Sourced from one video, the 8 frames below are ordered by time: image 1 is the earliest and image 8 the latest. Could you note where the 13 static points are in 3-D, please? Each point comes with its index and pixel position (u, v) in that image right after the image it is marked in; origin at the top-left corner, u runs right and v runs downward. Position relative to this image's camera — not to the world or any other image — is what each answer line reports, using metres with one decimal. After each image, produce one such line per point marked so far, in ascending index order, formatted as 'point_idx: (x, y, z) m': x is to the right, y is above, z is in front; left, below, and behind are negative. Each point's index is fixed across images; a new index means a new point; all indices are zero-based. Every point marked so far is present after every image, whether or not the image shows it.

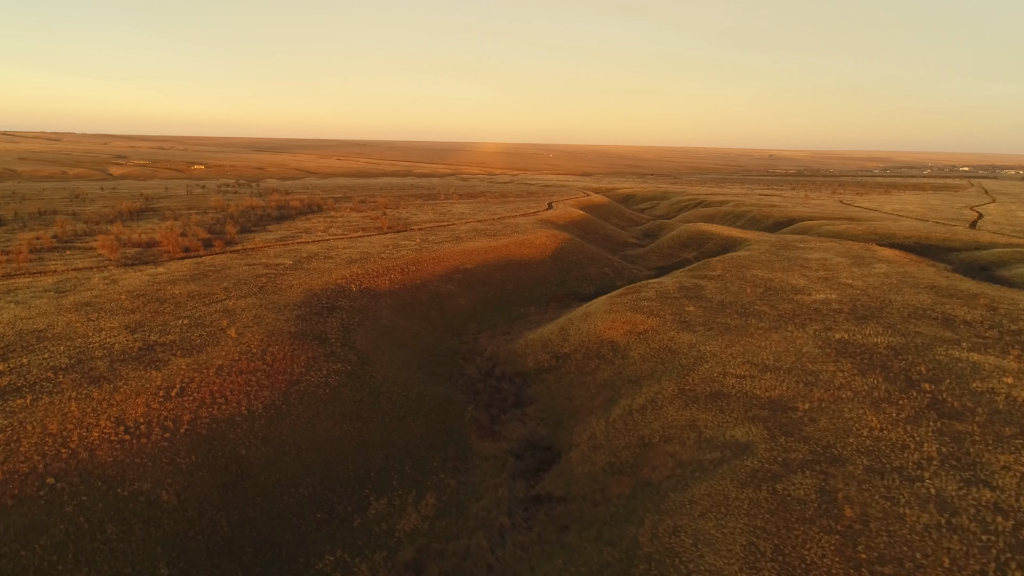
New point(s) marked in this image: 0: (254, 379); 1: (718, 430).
0: (-7.2, -2.6, +20.0) m
1: (+5.0, -3.4, +17.2) m
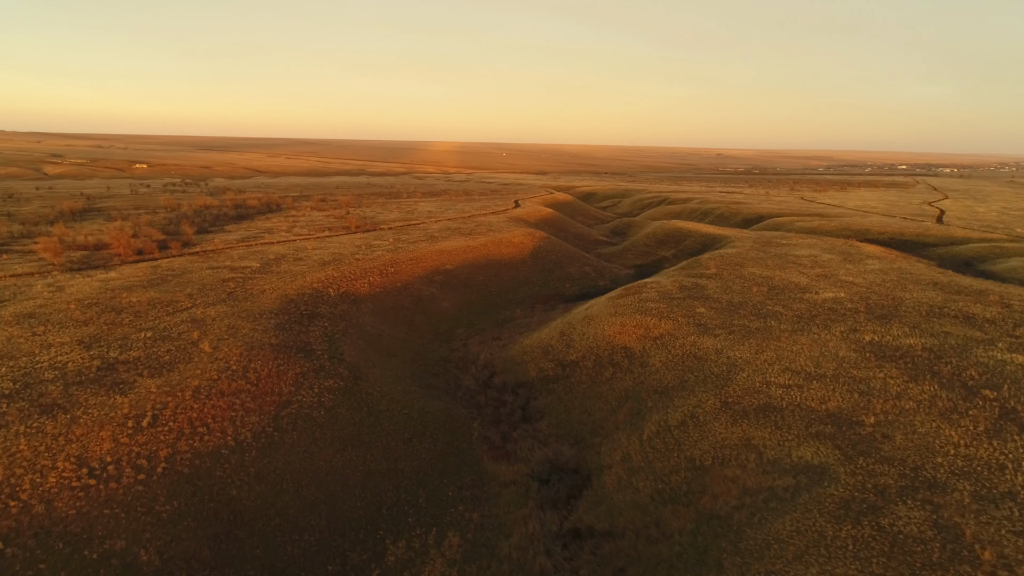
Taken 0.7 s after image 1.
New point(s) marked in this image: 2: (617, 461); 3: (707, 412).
0: (-6.6, -2.7, +17.2) m
1: (+5.8, -3.5, +15.2) m
2: (+2.6, -4.3, +17.8) m
3: (+4.8, -3.1, +17.8) m
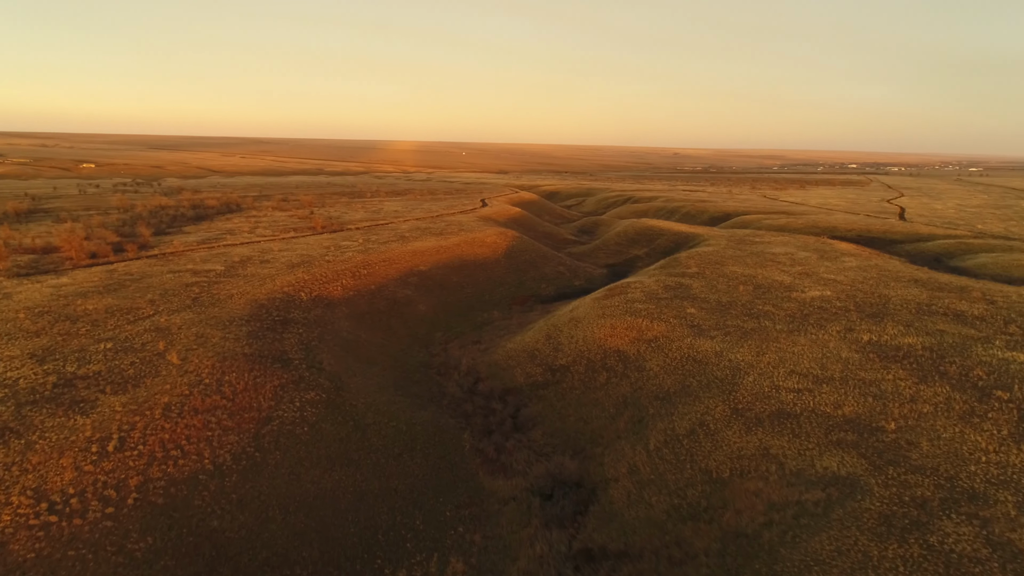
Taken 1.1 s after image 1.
0: (-6.6, -2.9, +15.7) m
1: (+5.9, -3.5, +14.4) m
2: (+2.6, -4.4, +16.8) m
3: (+4.8, -3.1, +16.9) m
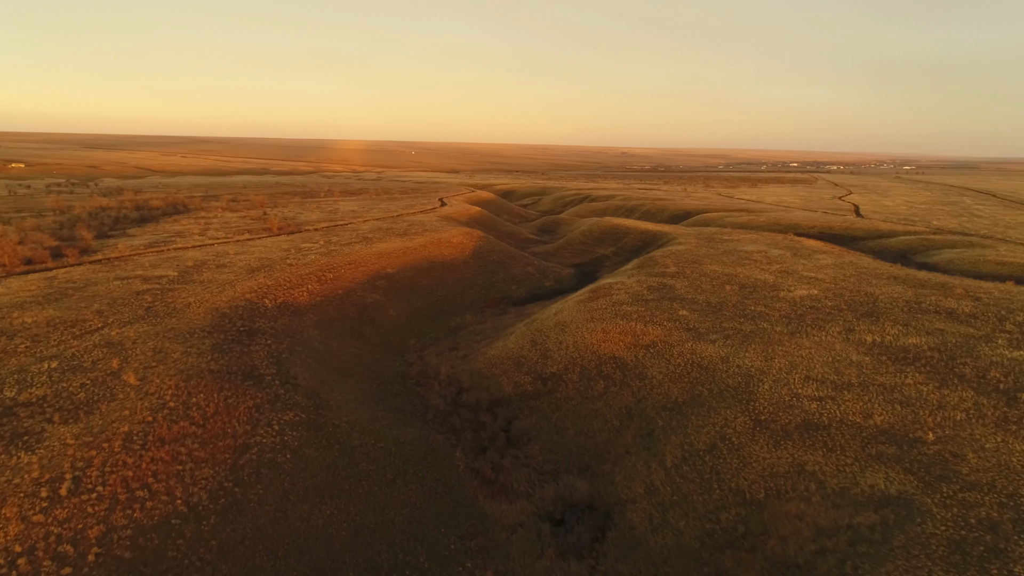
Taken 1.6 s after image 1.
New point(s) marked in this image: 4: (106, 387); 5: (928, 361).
0: (-6.3, -3.1, +13.7) m
1: (+6.2, -3.5, +13.3) m
2: (+2.8, -4.5, +15.5) m
3: (+5.0, -3.2, +15.7) m
4: (-9.2, -2.2, +16.2) m
5: (+11.3, -2.0, +19.4) m
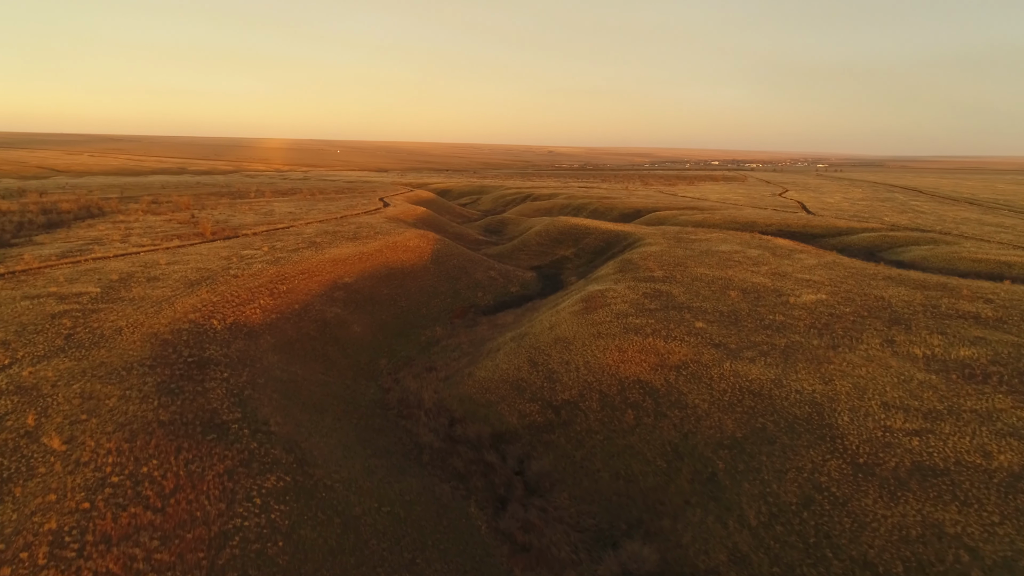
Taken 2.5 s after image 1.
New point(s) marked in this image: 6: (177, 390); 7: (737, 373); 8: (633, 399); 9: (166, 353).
0: (-5.2, -3.7, +9.8) m
1: (+7.4, -3.8, +10.7) m
2: (+3.8, -4.8, +12.5) m
3: (+5.9, -3.5, +12.9) m
4: (-8.3, -2.8, +12.0) m
5: (+11.8, -2.2, +17.3) m
6: (-7.7, -2.3, +16.4) m
7: (+5.7, -2.2, +18.2) m
8: (+3.2, -2.9, +18.7) m
9: (-9.3, -1.7, +19.1) m
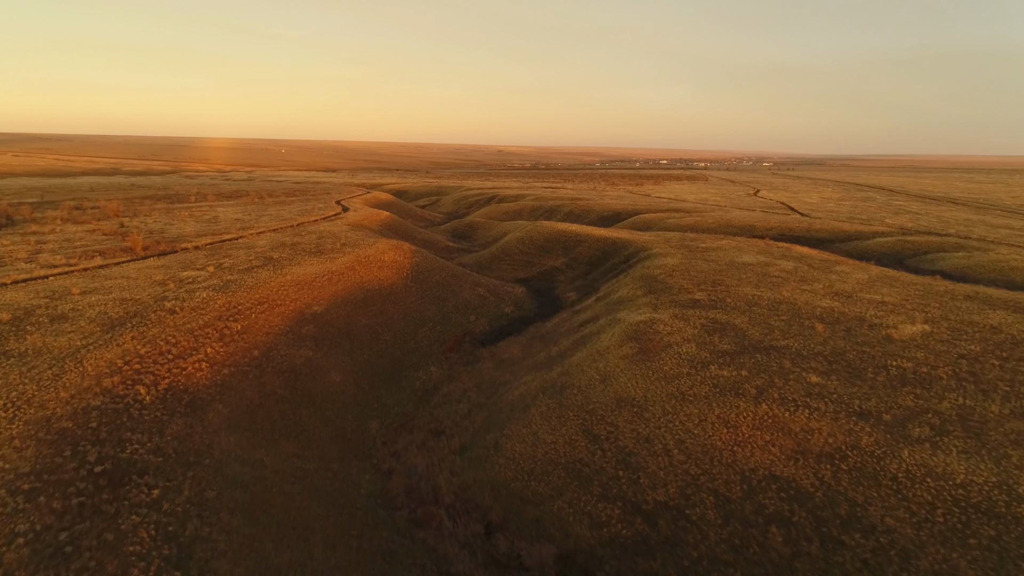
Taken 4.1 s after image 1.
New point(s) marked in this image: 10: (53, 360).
0: (-3.0, -4.8, +3.3) m
1: (+9.4, -4.8, +5.1) m
2: (+5.7, -5.9, +6.6) m
3: (+7.8, -4.5, +7.2) m
4: (-6.3, -4.0, +5.3) m
5: (+13.4, -3.1, +11.9) m
6: (-6.1, -3.5, +9.7) m
7: (+7.2, -3.1, +12.4) m
8: (+4.6, -3.9, +12.8) m
9: (-7.8, -2.9, +12.3) m
10: (-11.3, -1.8, +17.6) m
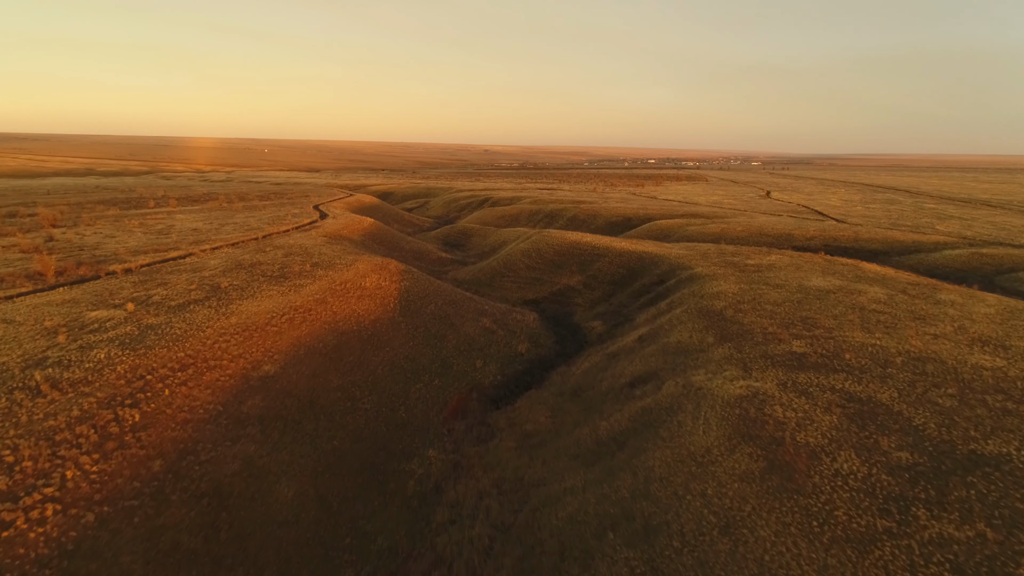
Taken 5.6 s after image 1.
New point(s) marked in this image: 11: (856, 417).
0: (-1.7, -6.2, -4.4) m
1: (+10.7, -6.1, -2.4) m
2: (+6.9, -7.2, -0.9) m
3: (+9.0, -5.8, -0.3) m
4: (-5.1, -5.4, -2.5) m
5: (+14.5, -4.4, +4.6) m
6: (-4.9, -4.9, +1.9) m
7: (+8.3, -4.5, +4.9) m
8: (+5.7, -5.2, +5.2) m
9: (-6.7, -4.4, +4.5) m
10: (-10.3, -3.2, +9.7) m
11: (+7.1, -2.6, +14.7) m
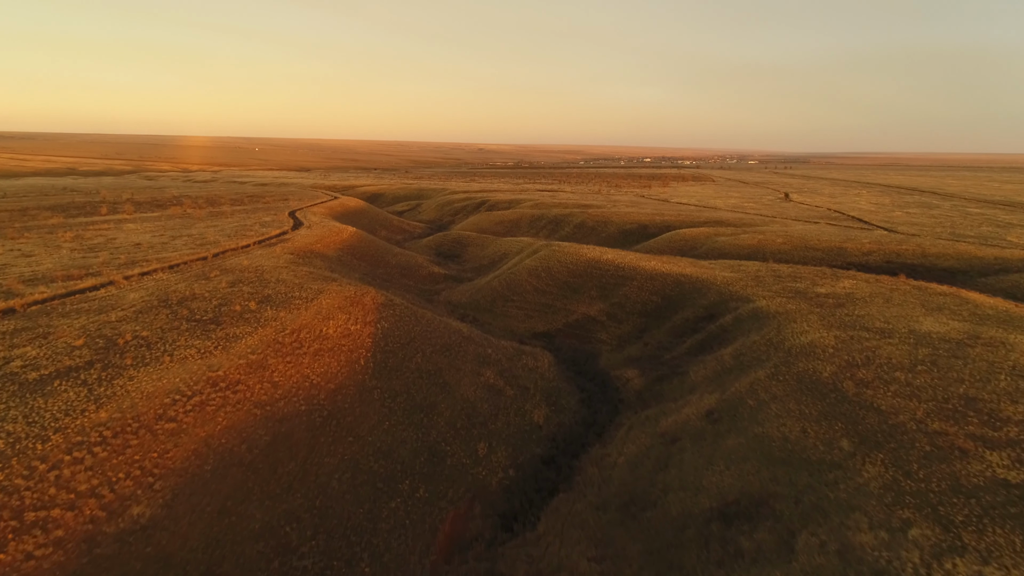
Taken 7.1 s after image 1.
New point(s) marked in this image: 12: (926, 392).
0: (-1.0, -7.7, -12.1) m
1: (+11.4, -7.7, -10.0) m
2: (+7.6, -8.7, -8.5) m
3: (+9.7, -7.4, -7.9) m
4: (-4.4, -7.0, -10.2) m
5: (+15.1, -5.9, -3.0) m
6: (-4.2, -6.5, -5.8) m
7: (+9.0, -6.0, -2.7) m
8: (+6.4, -6.7, -2.4) m
9: (-6.1, -5.9, -3.3) m
10: (-9.8, -4.7, +2.0) m
11: (+7.6, -4.1, +7.1) m
12: (+9.2, -2.4, +16.2) m
